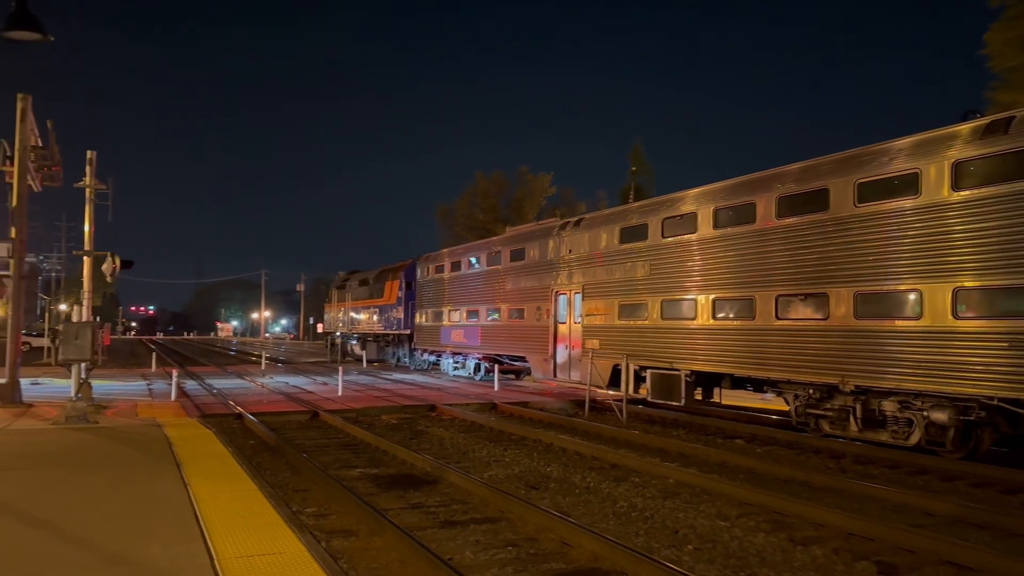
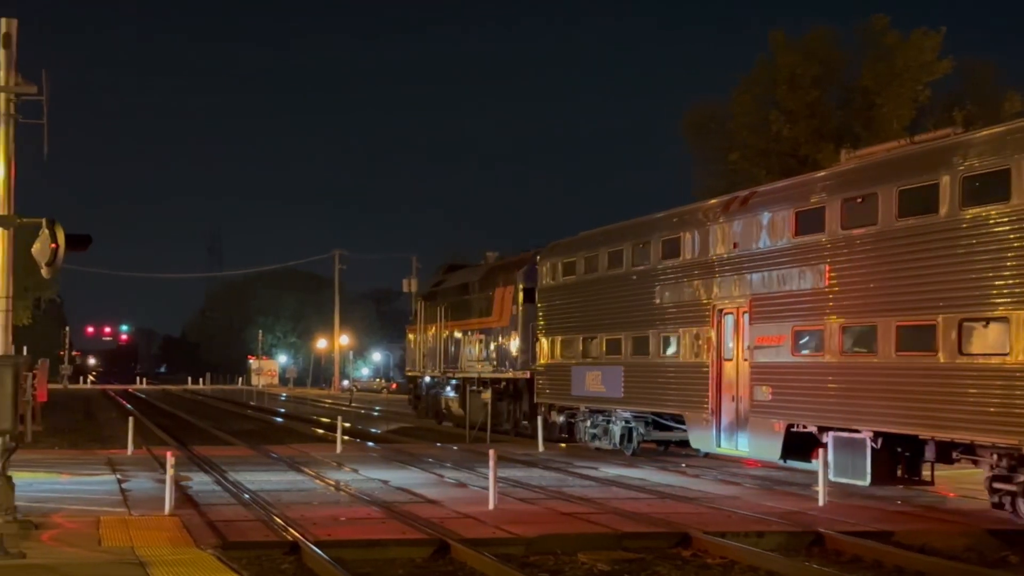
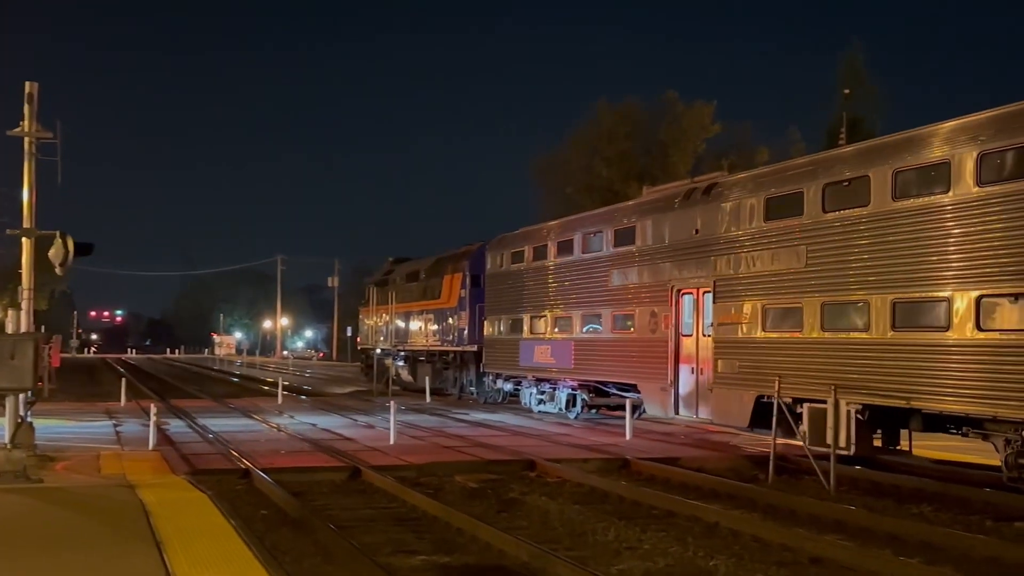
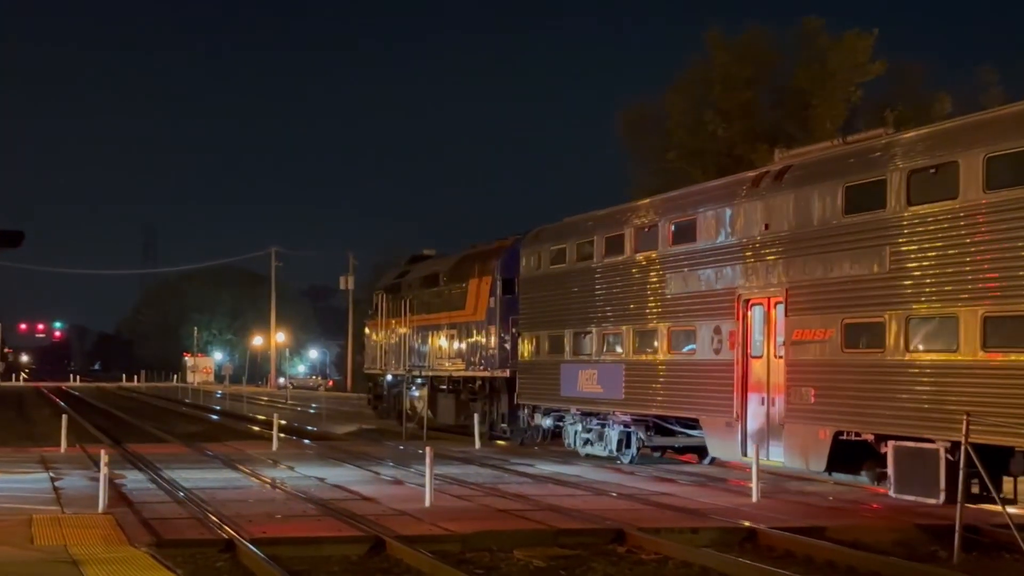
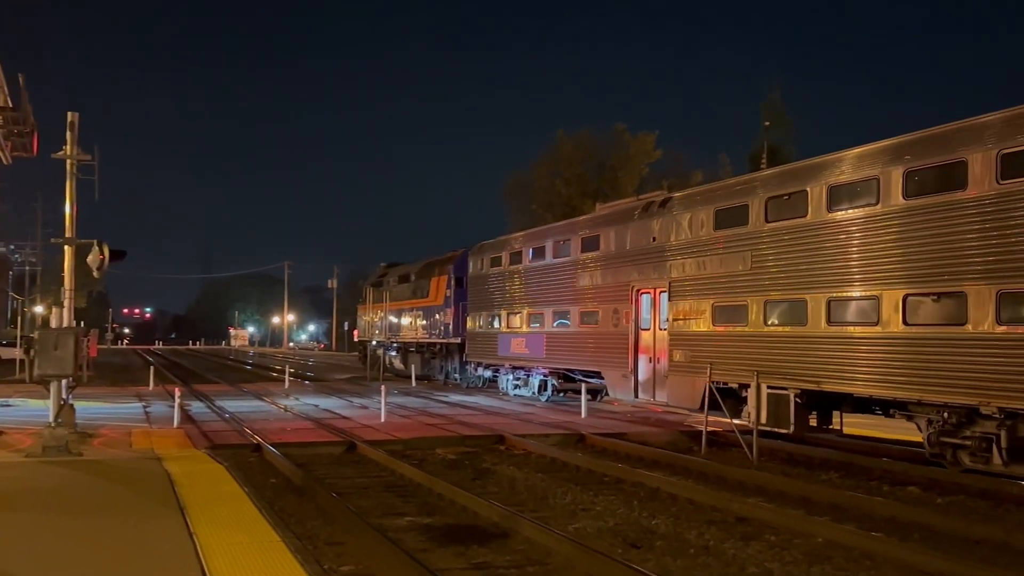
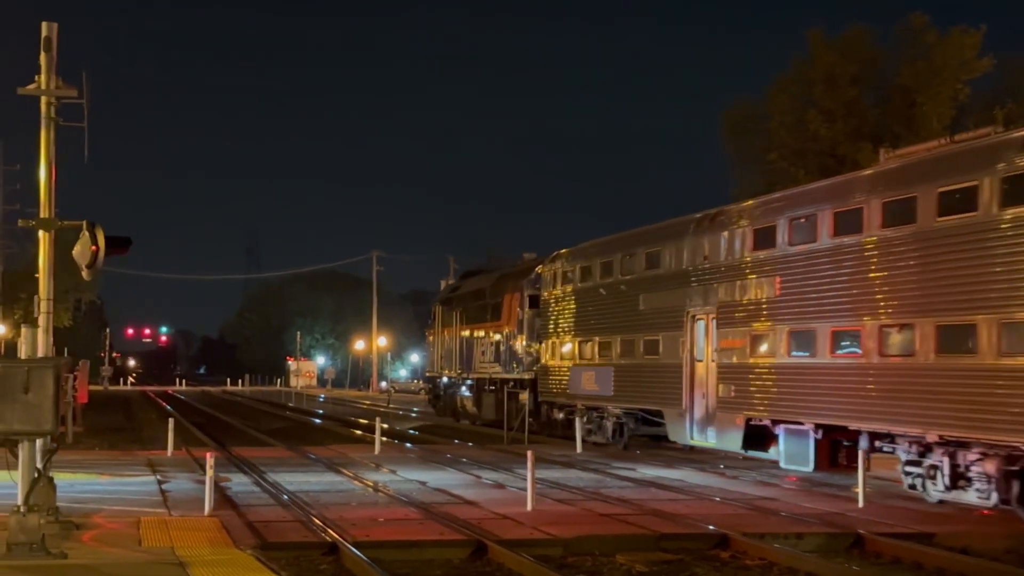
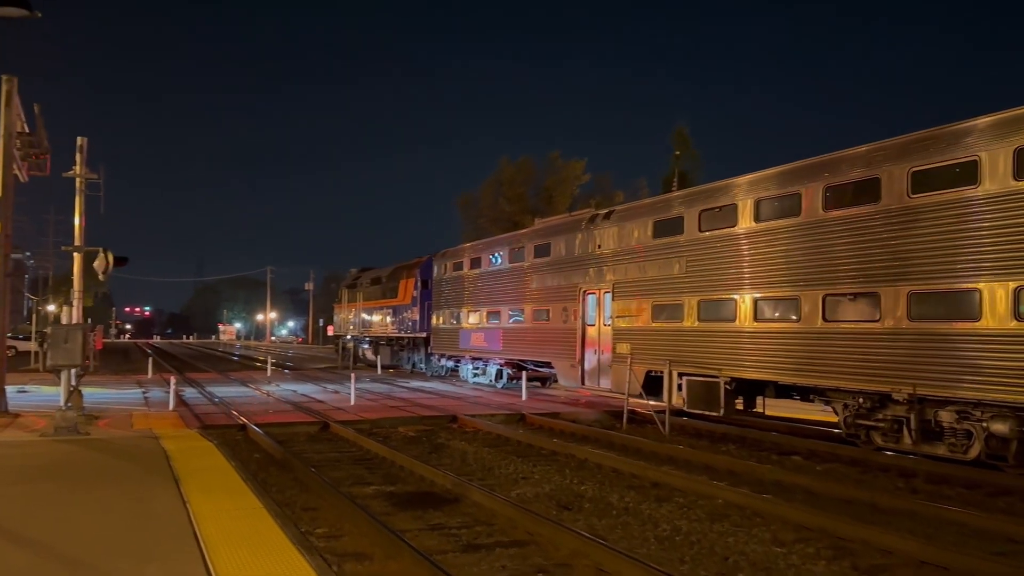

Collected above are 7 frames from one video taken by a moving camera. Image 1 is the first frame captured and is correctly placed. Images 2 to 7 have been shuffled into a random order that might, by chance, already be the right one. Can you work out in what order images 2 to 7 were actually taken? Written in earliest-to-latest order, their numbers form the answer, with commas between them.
7, 5, 3, 4, 2, 6
